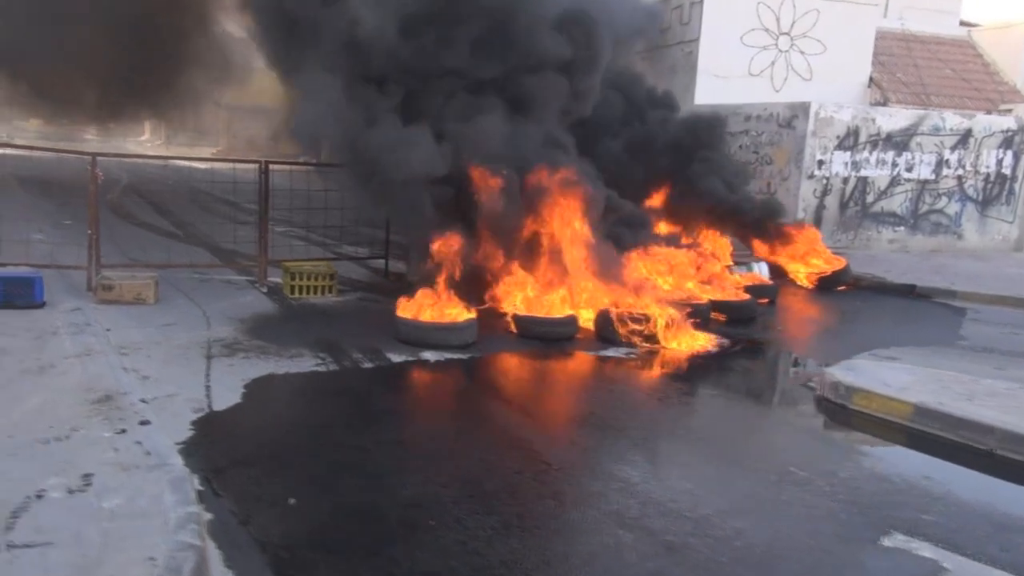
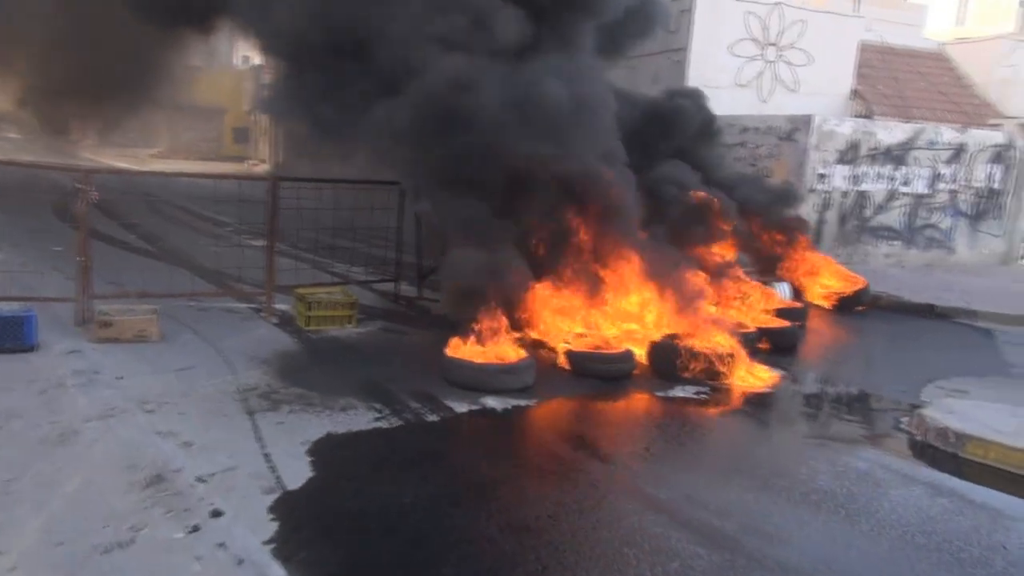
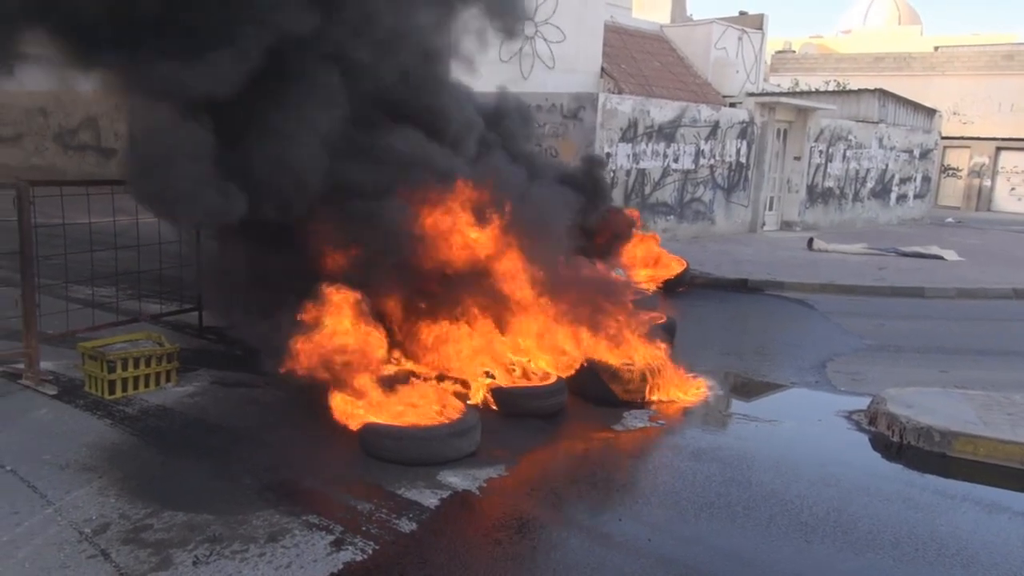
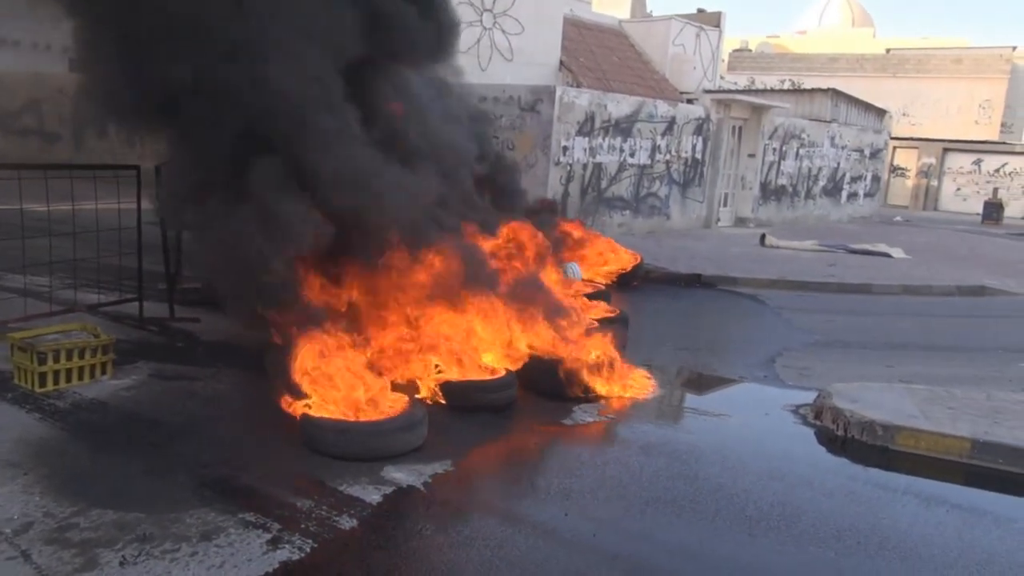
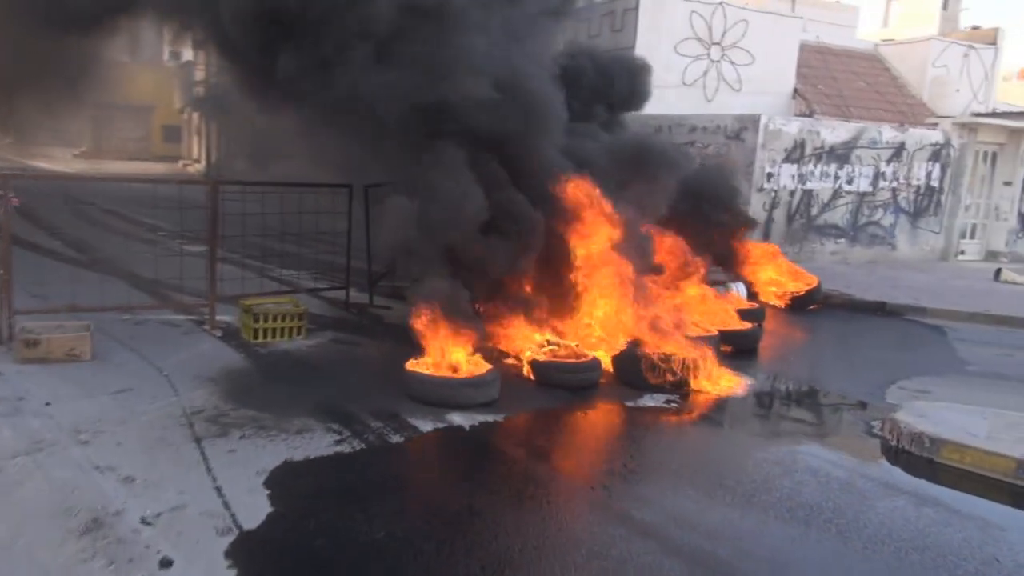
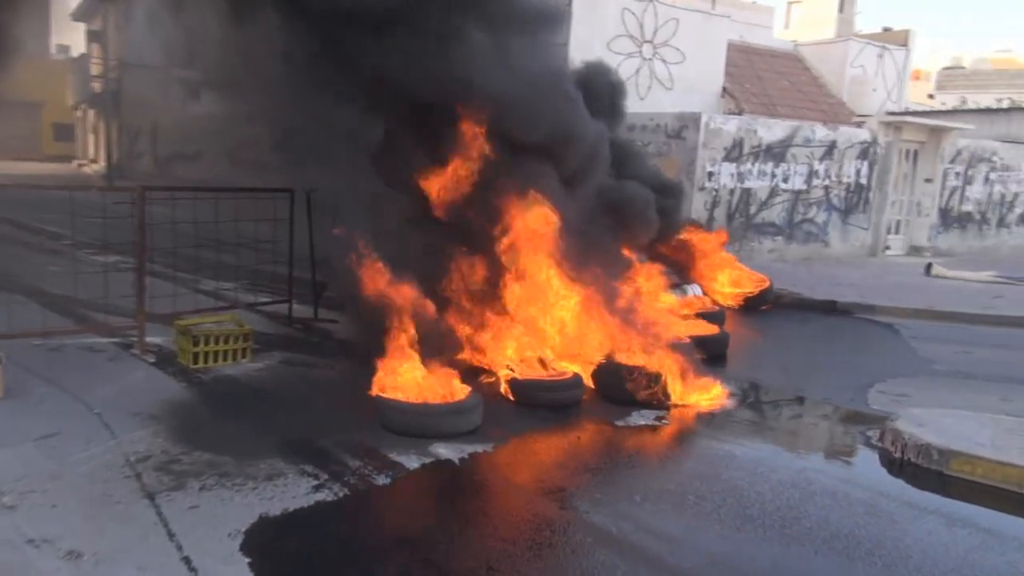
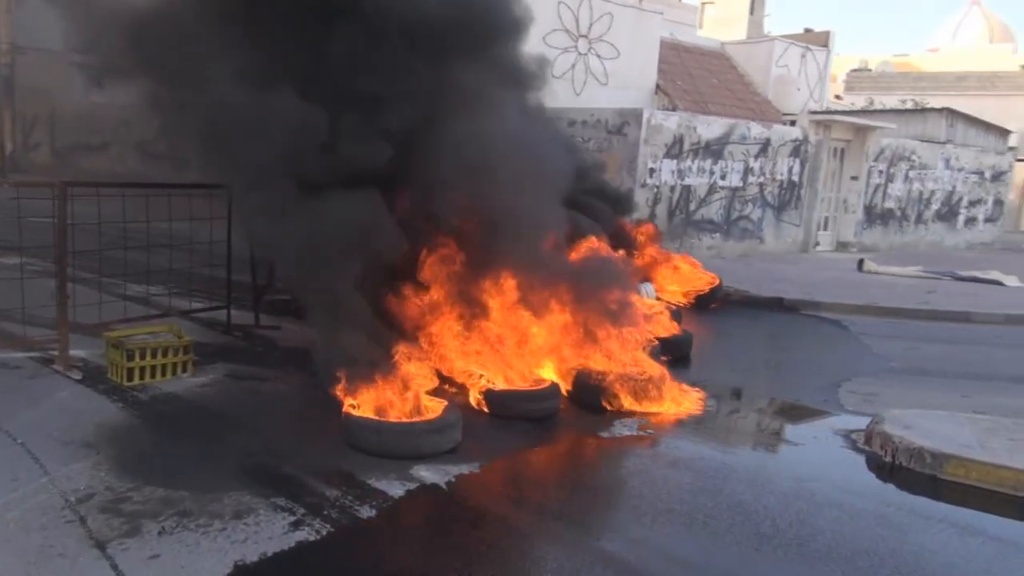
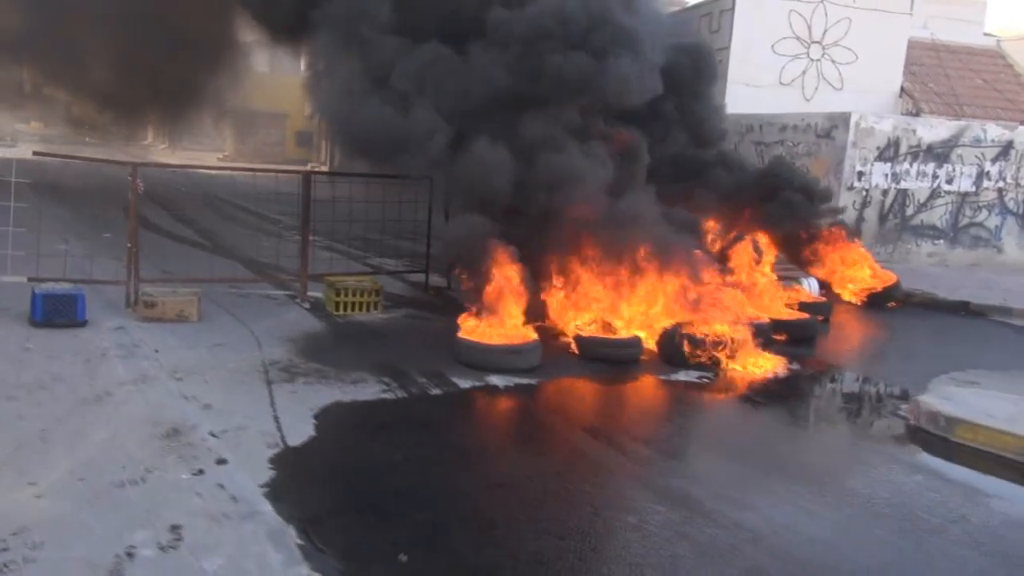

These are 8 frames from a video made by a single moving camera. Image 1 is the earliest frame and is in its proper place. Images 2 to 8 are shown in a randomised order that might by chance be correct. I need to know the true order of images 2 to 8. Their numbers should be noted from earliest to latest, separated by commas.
8, 2, 5, 6, 7, 4, 3
